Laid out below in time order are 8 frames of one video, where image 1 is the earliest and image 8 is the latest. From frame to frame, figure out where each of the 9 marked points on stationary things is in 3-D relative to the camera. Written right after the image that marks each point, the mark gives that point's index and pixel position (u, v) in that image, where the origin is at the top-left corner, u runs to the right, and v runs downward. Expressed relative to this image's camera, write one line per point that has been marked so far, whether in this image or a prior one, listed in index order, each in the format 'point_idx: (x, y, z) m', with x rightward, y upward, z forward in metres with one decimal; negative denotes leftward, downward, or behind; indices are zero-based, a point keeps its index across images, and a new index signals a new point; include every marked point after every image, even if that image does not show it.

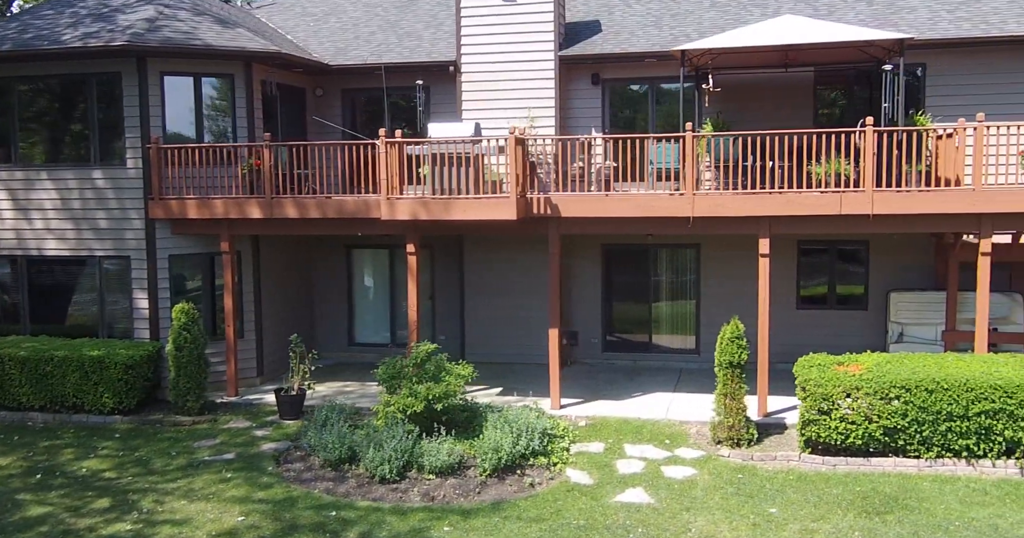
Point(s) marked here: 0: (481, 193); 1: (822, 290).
0: (-0.4, +1.0, +11.0) m
1: (+4.9, -0.3, +13.3) m
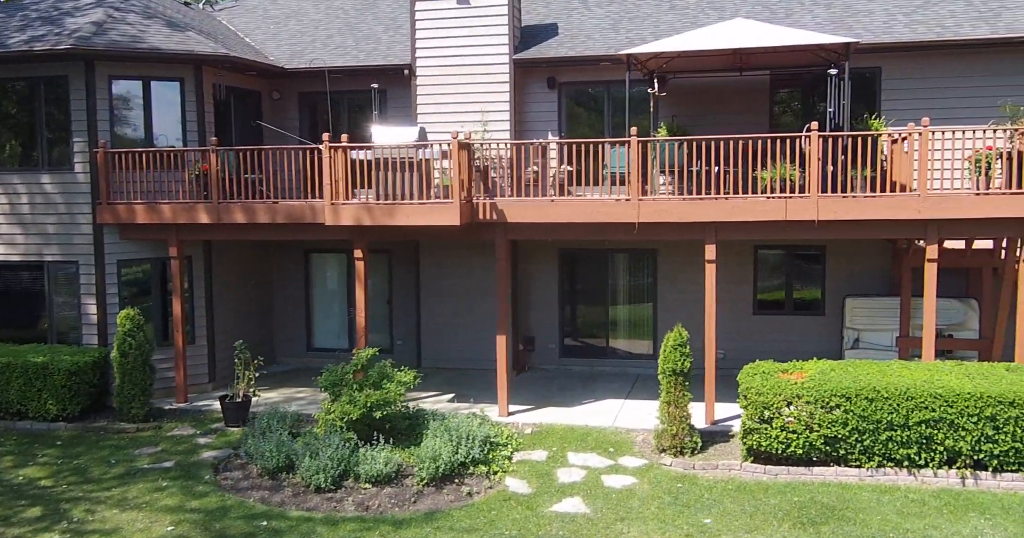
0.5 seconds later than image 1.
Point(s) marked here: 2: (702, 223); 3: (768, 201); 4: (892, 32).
0: (-1.1, +0.9, +10.9) m
1: (+4.2, -0.4, +13.2) m
2: (+2.4, +0.6, +10.7) m
3: (+3.1, +0.8, +10.4) m
4: (+5.5, +3.4, +12.3) m
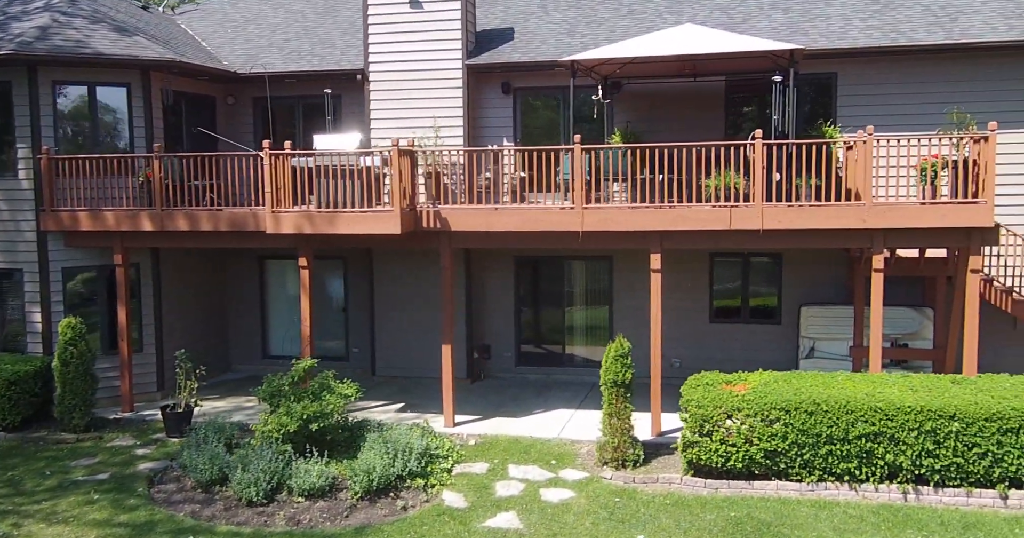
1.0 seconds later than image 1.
0: (-1.8, +0.8, +10.7) m
1: (+3.4, -0.5, +13.1) m
2: (+1.7, +0.5, +10.6) m
3: (+2.4, +0.7, +10.3) m
4: (+4.8, +3.3, +12.1) m
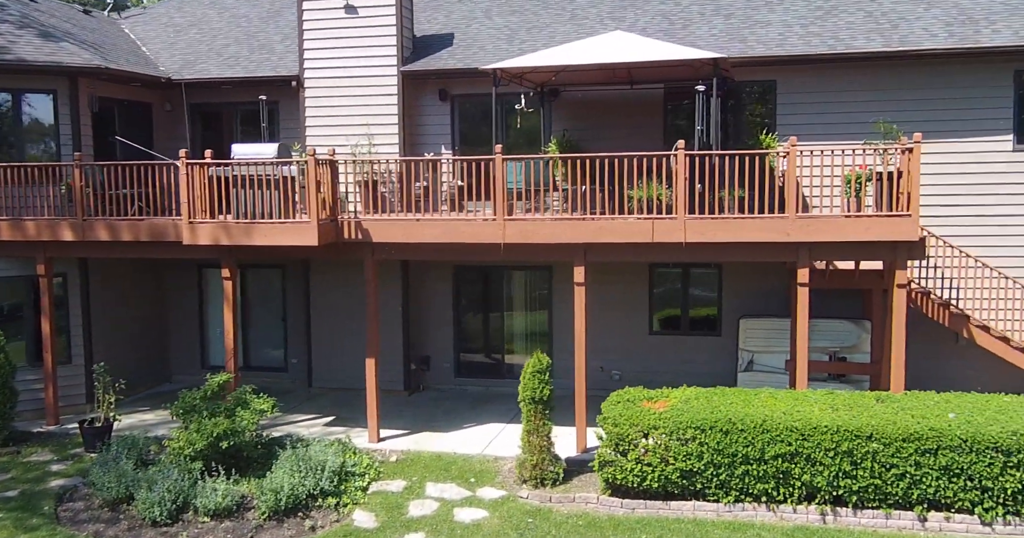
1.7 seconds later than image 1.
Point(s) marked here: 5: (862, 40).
0: (-2.8, +0.6, +10.5) m
1: (+2.5, -0.7, +12.8) m
2: (+0.7, +0.3, +10.3) m
3: (+1.4, +0.6, +10.0) m
4: (+3.8, +3.2, +11.9) m
5: (+4.9, +3.2, +11.7) m
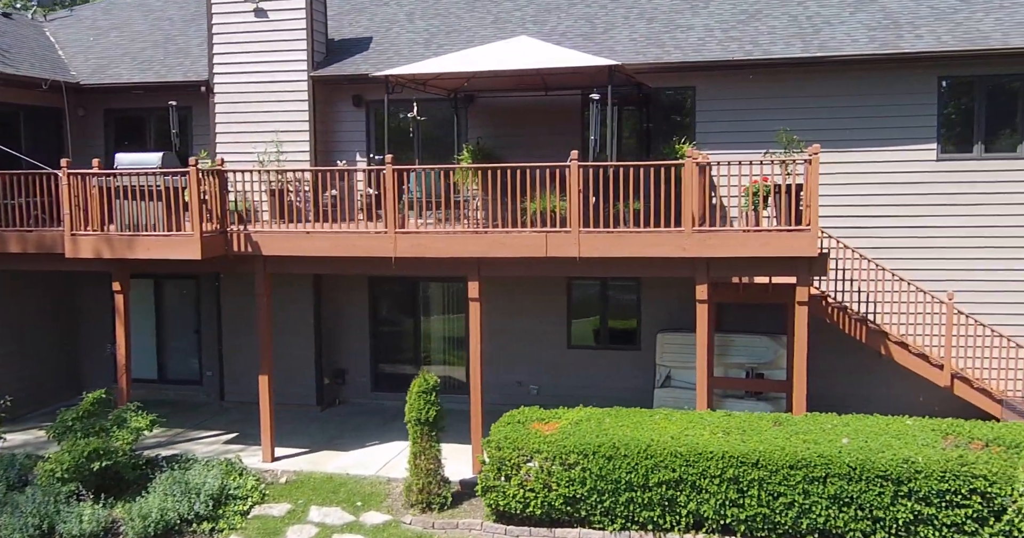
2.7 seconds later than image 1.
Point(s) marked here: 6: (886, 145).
0: (-4.1, +0.5, +10.1) m
1: (+1.2, -0.8, +12.4) m
2: (-0.6, +0.1, +9.9) m
3: (+0.1, +0.4, +9.6) m
4: (+2.6, +3.0, +11.5) m
5: (+3.6, +3.0, +11.3) m
6: (+5.0, +1.6, +11.2) m
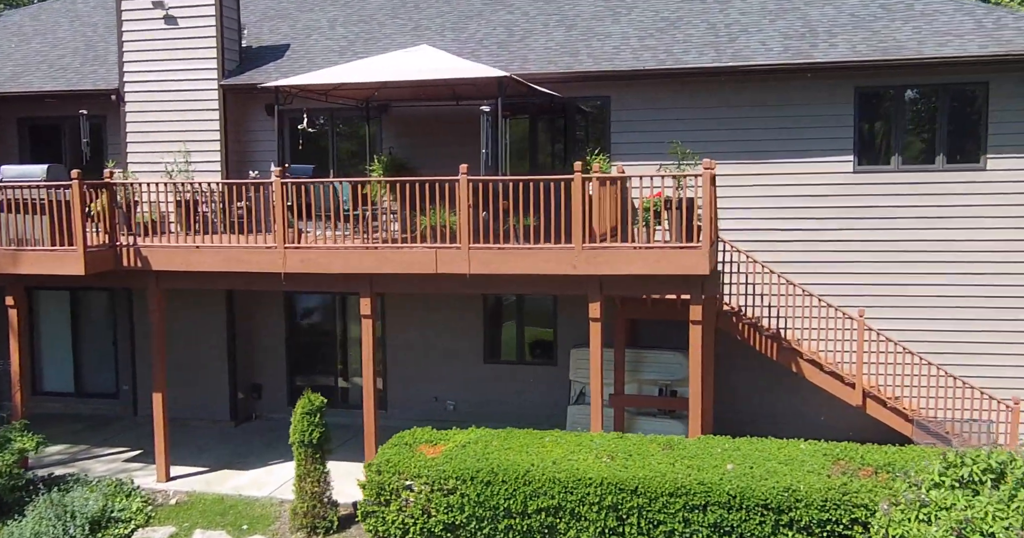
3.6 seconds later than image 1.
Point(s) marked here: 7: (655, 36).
0: (-5.3, +0.3, +9.8) m
1: (0.0, -1.0, +12.1) m
2: (-1.8, -0.1, +9.6) m
3: (-1.1, +0.2, +9.3) m
4: (+1.4, +2.8, +11.2) m
5: (+2.4, +2.8, +11.0) m
6: (+3.7, +1.5, +10.9) m
7: (+2.0, +3.2, +11.8) m
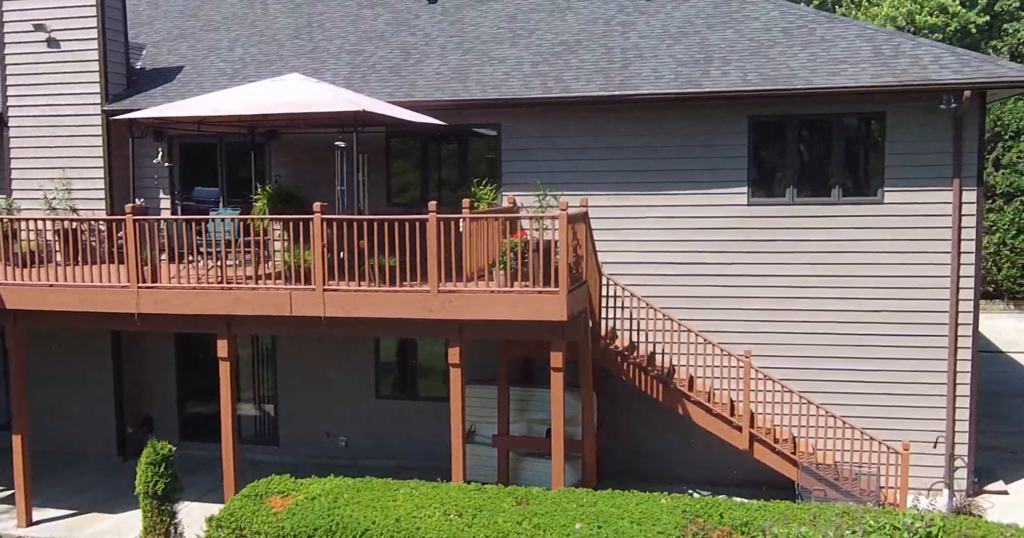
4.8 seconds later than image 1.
0: (-6.8, -0.1, +9.4) m
1: (-1.5, -1.5, +11.7) m
2: (-3.3, -0.5, +9.2) m
3: (-2.6, -0.2, +8.9) m
4: (-0.1, +2.3, +10.8) m
5: (+0.9, +2.3, +10.6) m
6: (+2.2, +1.0, +10.5) m
7: (+0.5, +2.8, +11.3) m
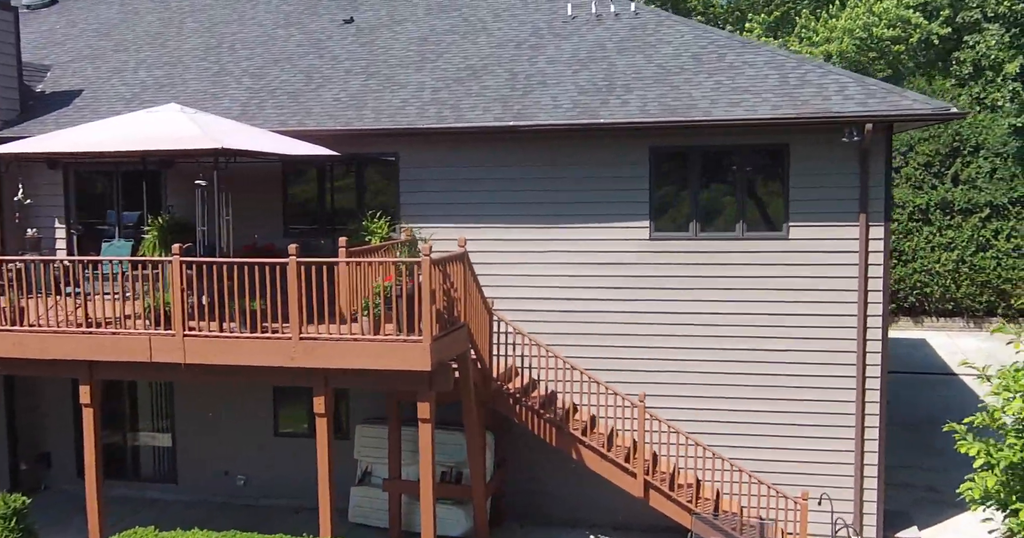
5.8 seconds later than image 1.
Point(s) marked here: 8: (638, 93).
0: (-8.1, -0.6, +9.0) m
1: (-2.8, -1.9, +11.3) m
2: (-4.6, -0.9, +8.8) m
3: (-3.9, -0.7, +8.5) m
4: (-1.4, +1.9, +10.4) m
5: (-0.4, +1.9, +10.2) m
6: (+1.0, +0.6, +10.1) m
7: (-0.8, +2.4, +10.9) m
8: (+1.5, +2.1, +10.1) m
